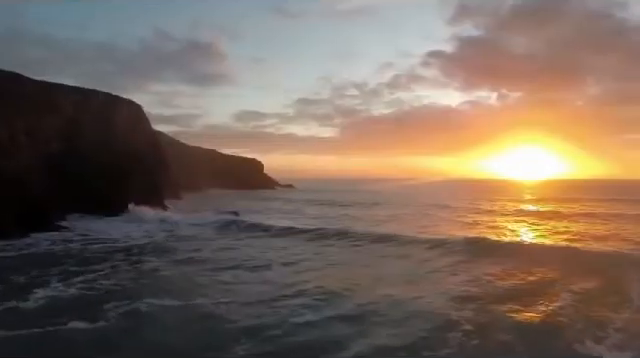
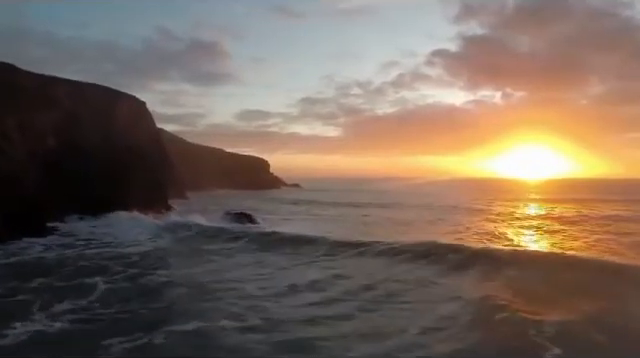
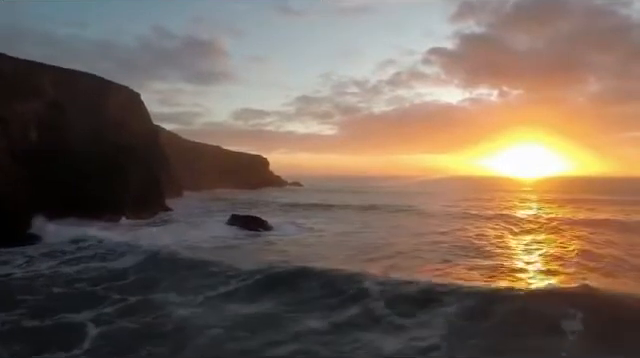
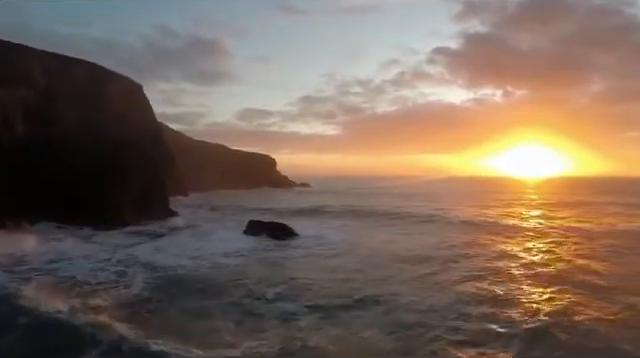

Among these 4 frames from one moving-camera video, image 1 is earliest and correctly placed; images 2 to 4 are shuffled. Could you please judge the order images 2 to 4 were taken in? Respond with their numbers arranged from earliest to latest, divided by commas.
2, 3, 4
